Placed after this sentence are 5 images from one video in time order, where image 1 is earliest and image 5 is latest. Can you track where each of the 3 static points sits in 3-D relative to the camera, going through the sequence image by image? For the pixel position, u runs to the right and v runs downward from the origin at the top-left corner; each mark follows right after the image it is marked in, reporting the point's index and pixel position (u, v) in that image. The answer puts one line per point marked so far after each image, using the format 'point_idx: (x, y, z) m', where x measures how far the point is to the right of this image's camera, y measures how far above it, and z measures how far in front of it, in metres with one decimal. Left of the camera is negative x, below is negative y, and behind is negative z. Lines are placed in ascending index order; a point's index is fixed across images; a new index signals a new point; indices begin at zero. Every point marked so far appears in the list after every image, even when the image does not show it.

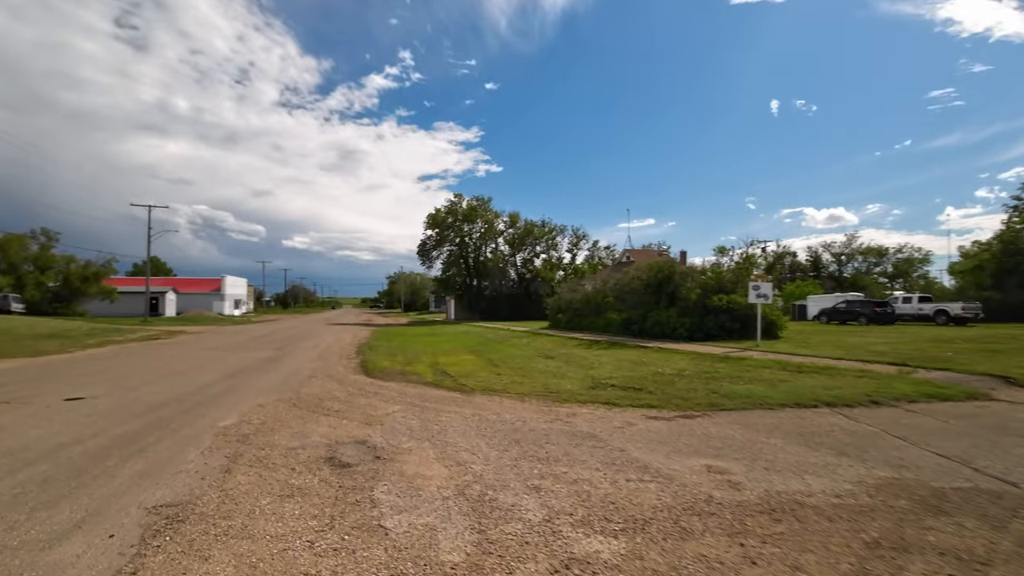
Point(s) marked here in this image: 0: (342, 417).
0: (-2.8, -2.2, +8.5) m
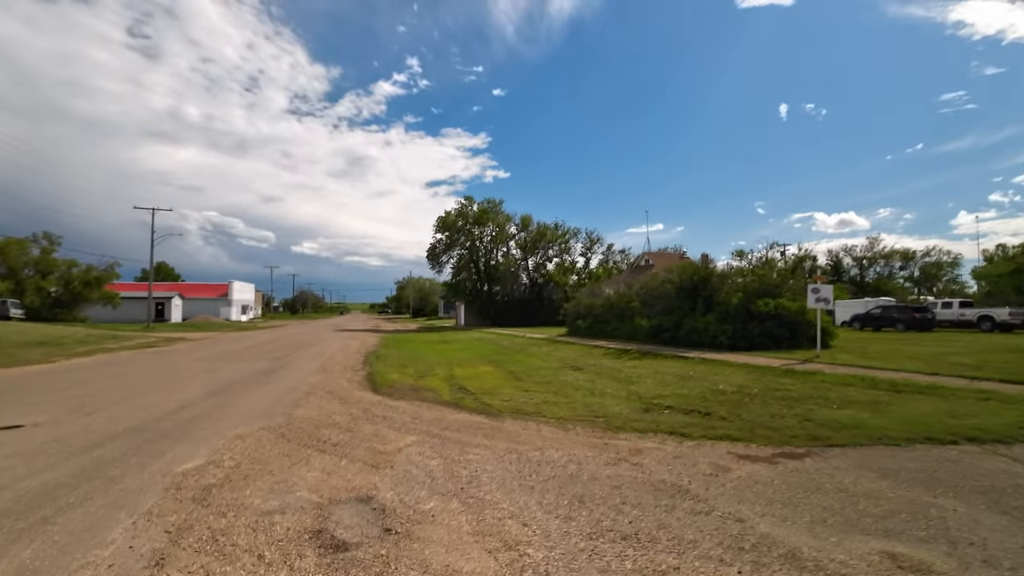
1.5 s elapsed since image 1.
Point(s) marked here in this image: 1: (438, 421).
0: (-2.2, -2.2, +6.6) m
1: (-1.3, -2.3, +8.8) m
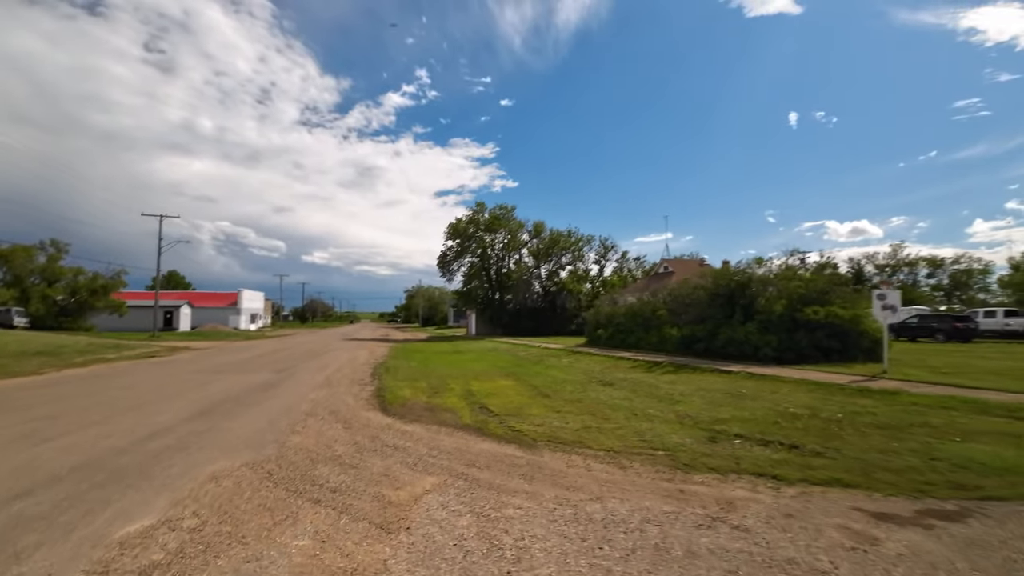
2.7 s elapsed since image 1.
0: (-1.7, -2.2, +5.0) m
1: (-0.7, -2.3, +7.2) m
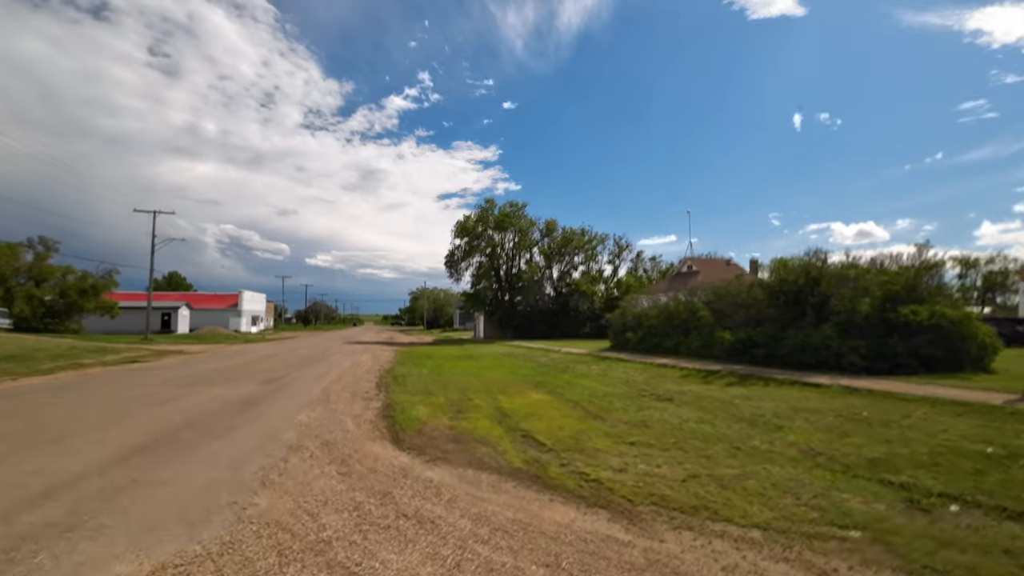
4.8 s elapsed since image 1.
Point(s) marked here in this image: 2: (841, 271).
0: (-0.8, -2.0, +2.2) m
1: (+0.2, -2.1, +4.4) m
2: (+10.1, +0.6, +15.6) m
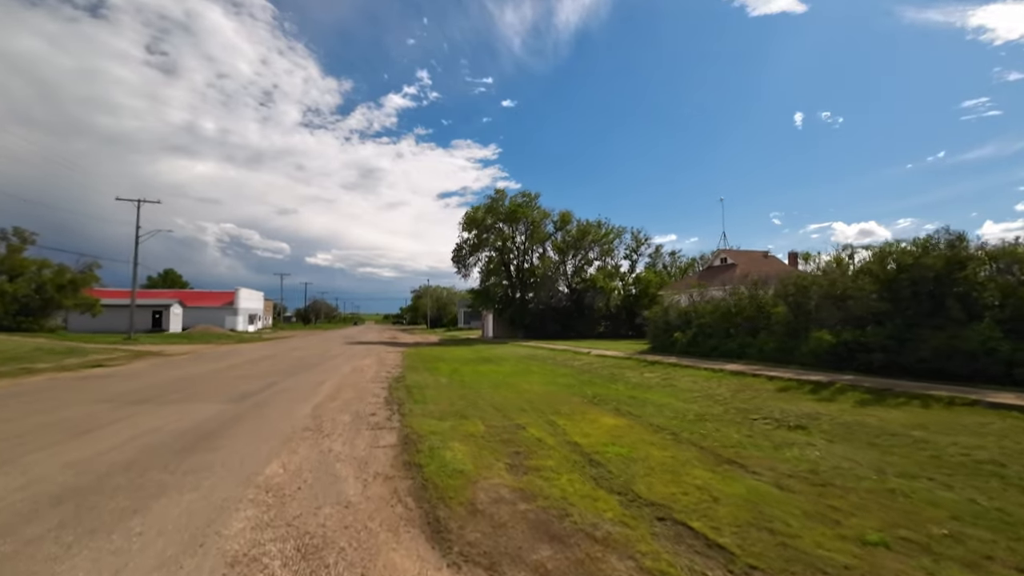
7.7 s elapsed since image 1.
0: (+0.4, -1.7, -1.5) m
1: (+1.4, -1.8, +0.6) m
2: (+11.3, +0.9, +11.9) m
